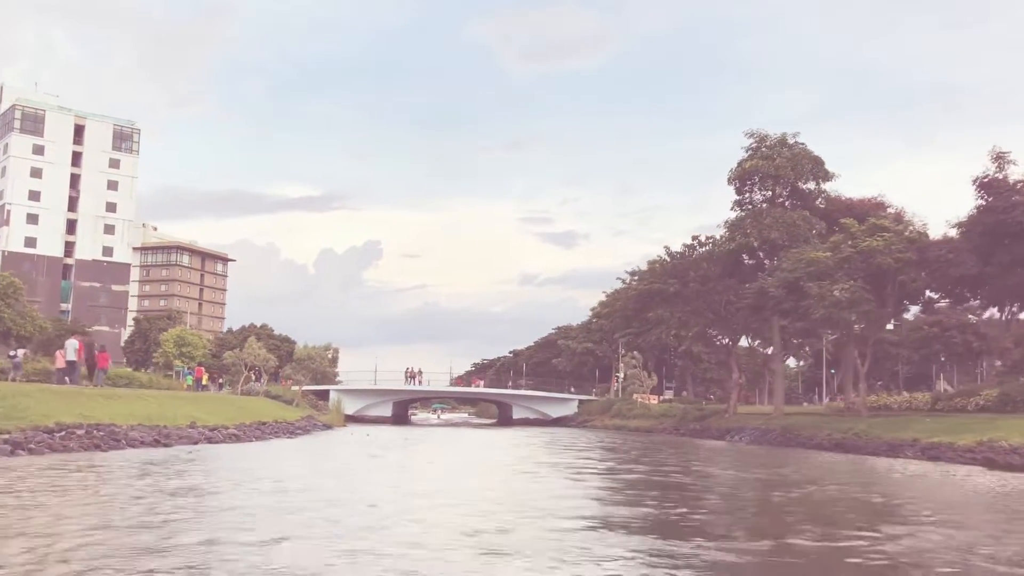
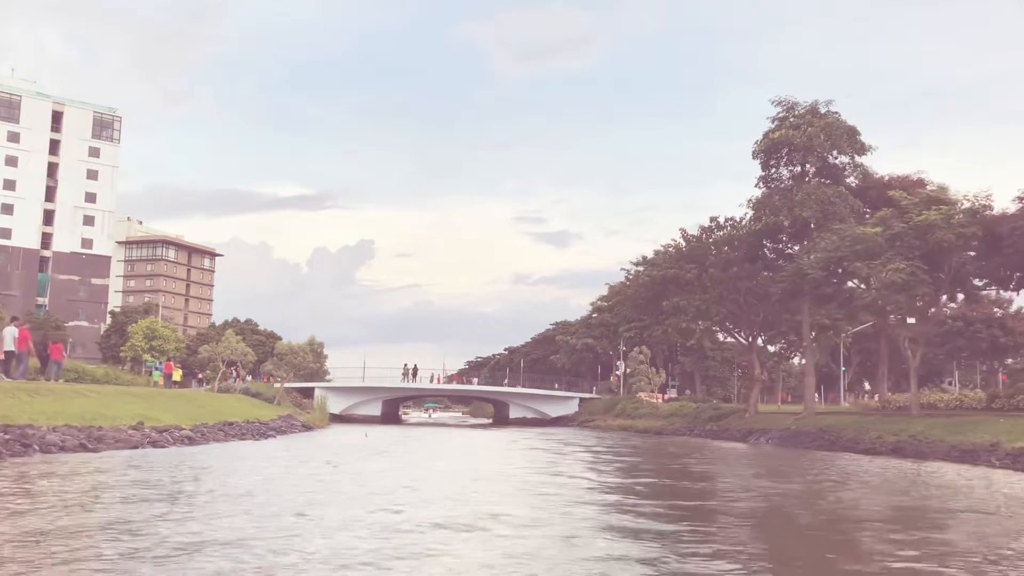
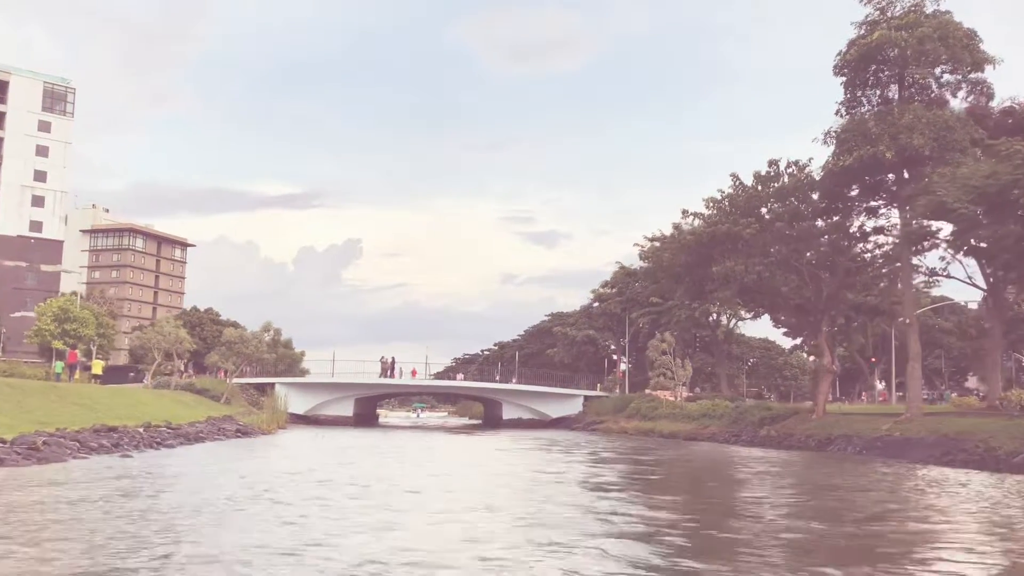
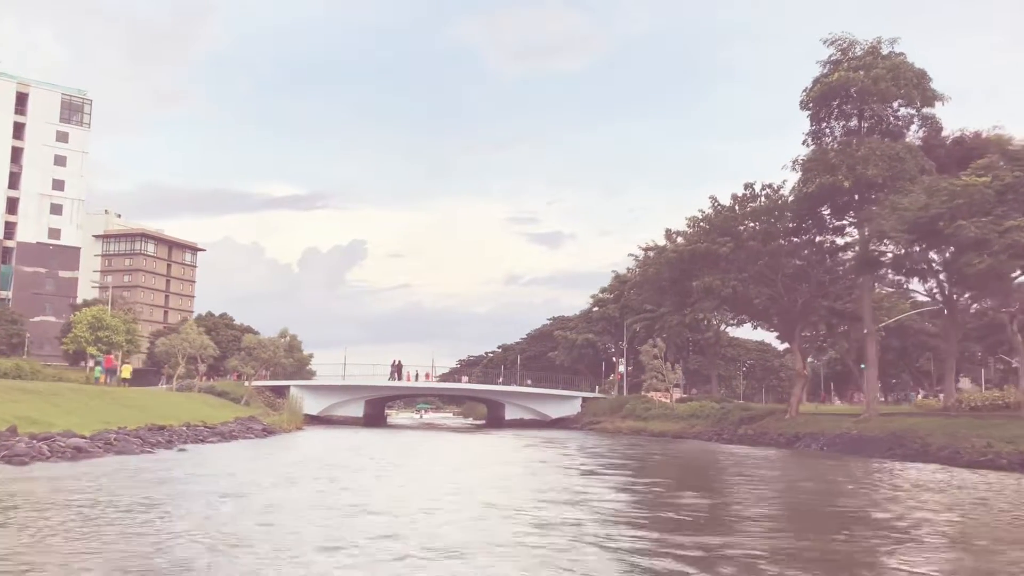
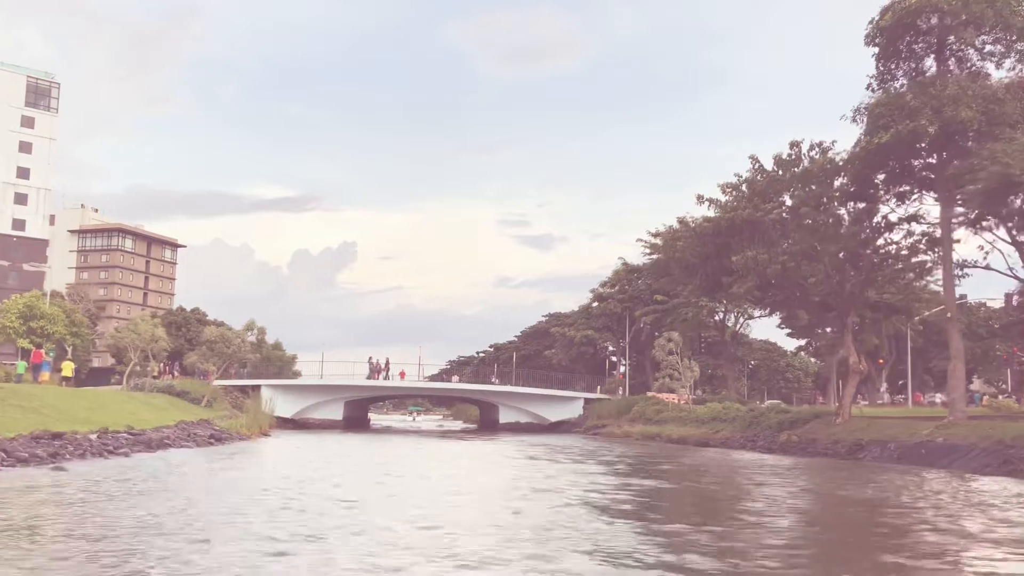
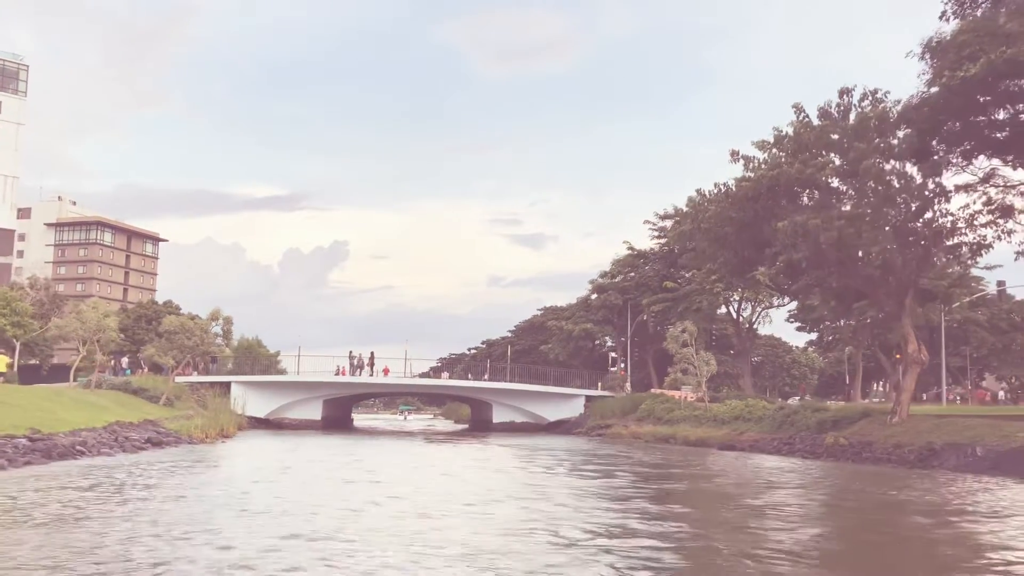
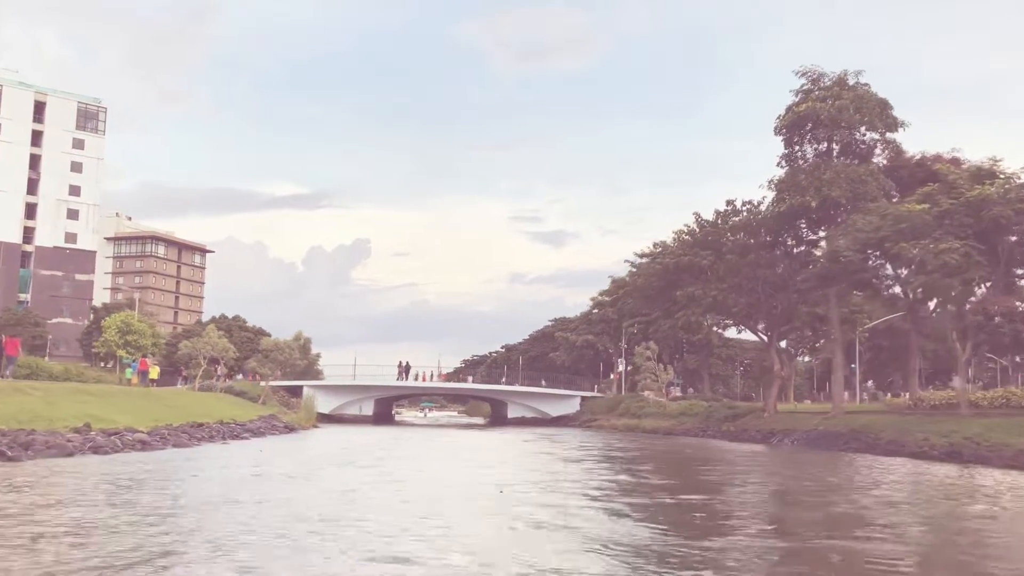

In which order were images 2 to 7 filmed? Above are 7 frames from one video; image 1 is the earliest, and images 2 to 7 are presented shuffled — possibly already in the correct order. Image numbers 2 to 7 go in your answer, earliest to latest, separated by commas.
2, 7, 4, 3, 5, 6
